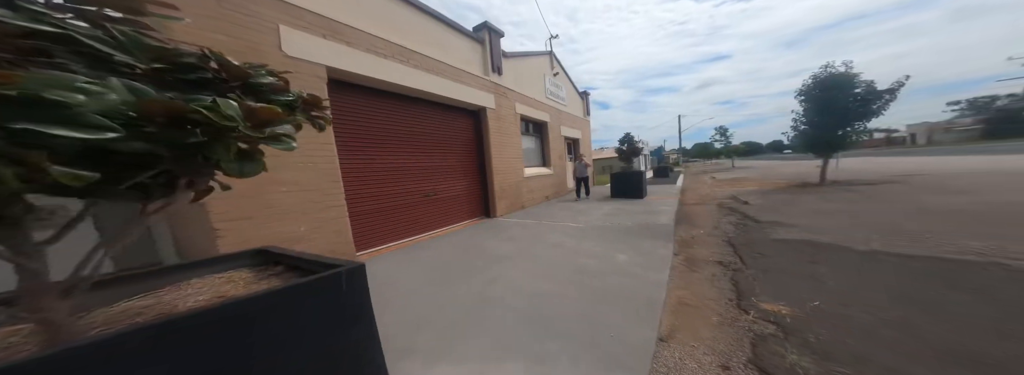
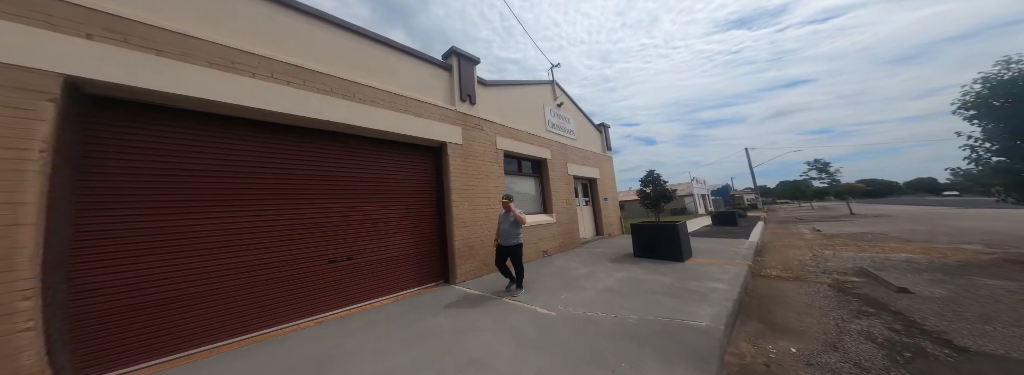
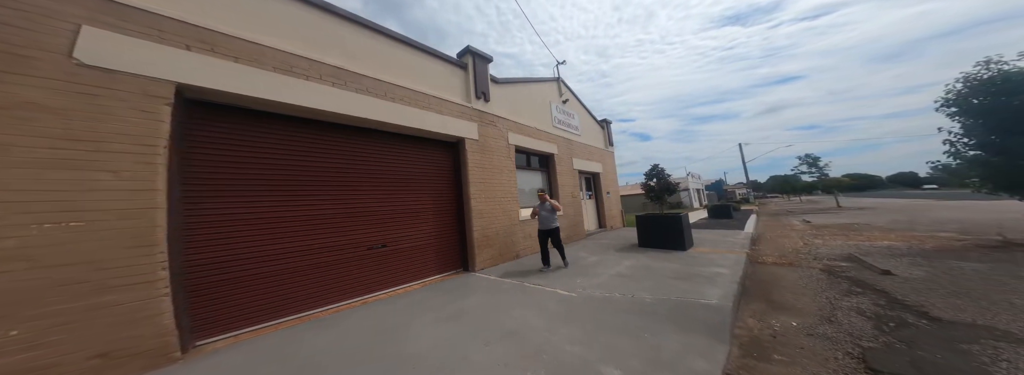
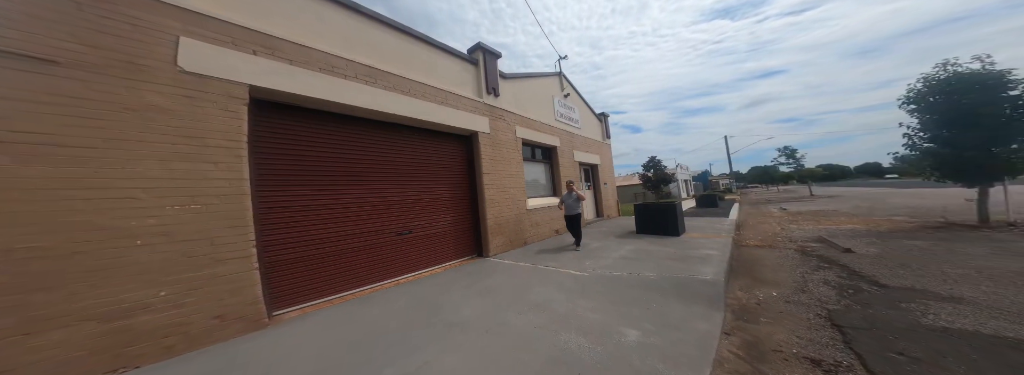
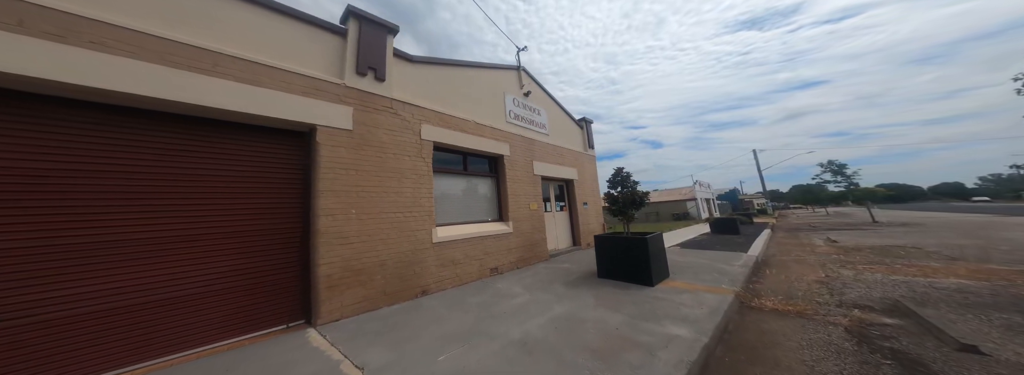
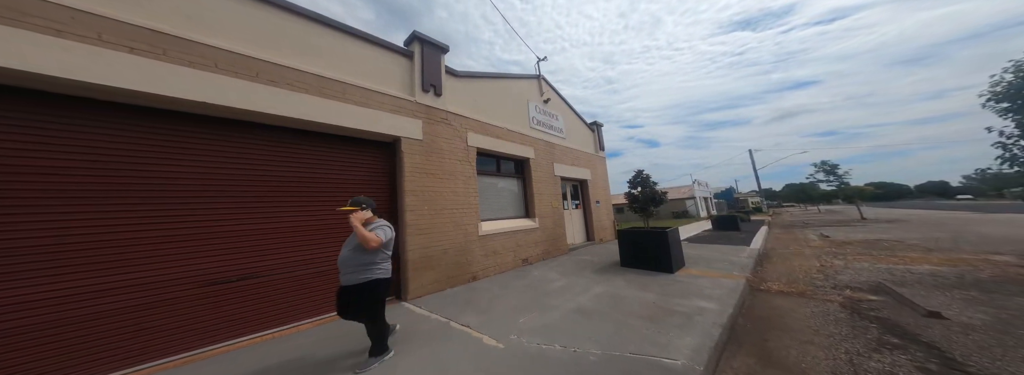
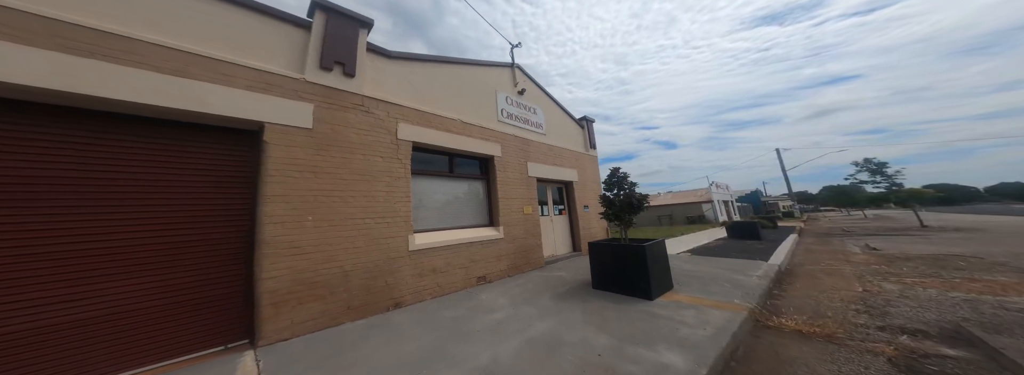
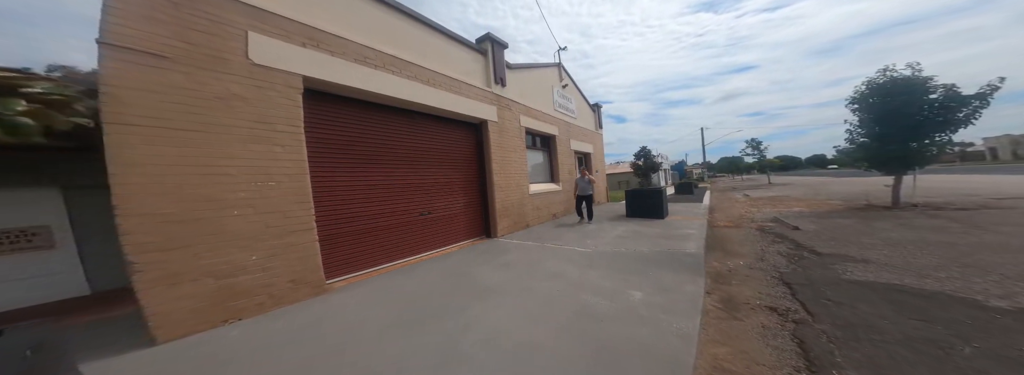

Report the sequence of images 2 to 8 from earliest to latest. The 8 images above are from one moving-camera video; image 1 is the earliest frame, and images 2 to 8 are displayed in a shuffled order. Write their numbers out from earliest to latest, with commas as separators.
8, 4, 3, 2, 6, 5, 7
